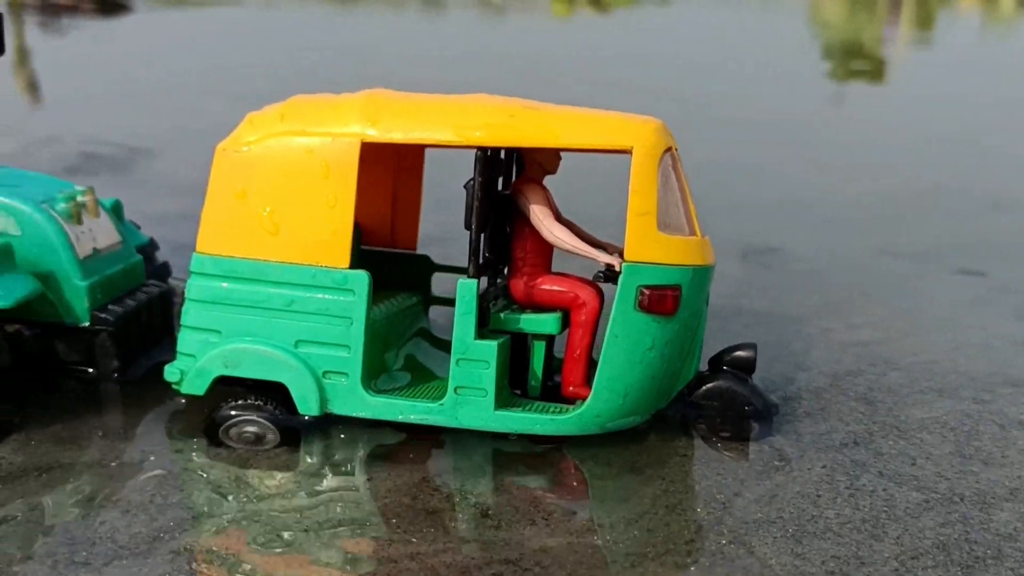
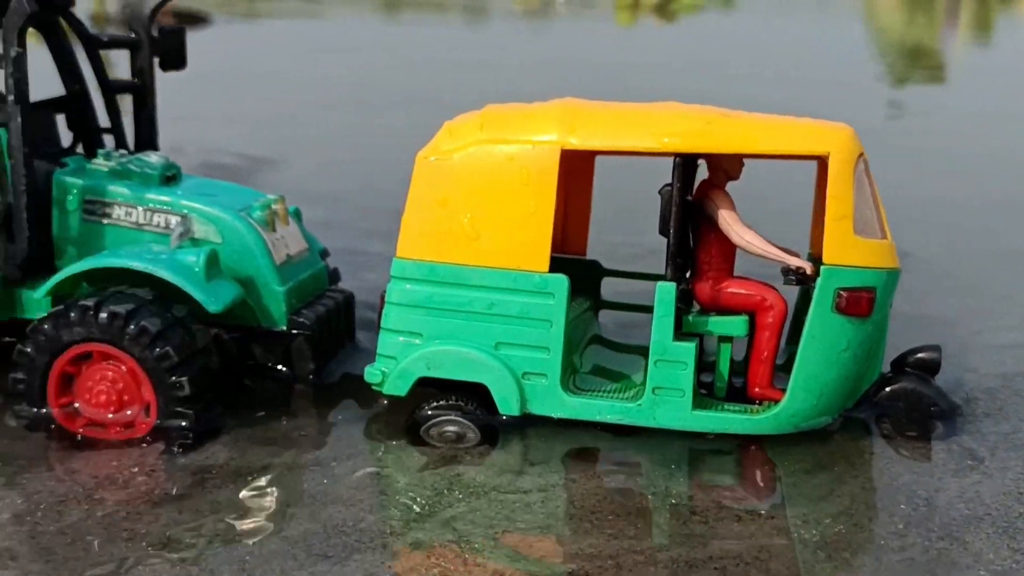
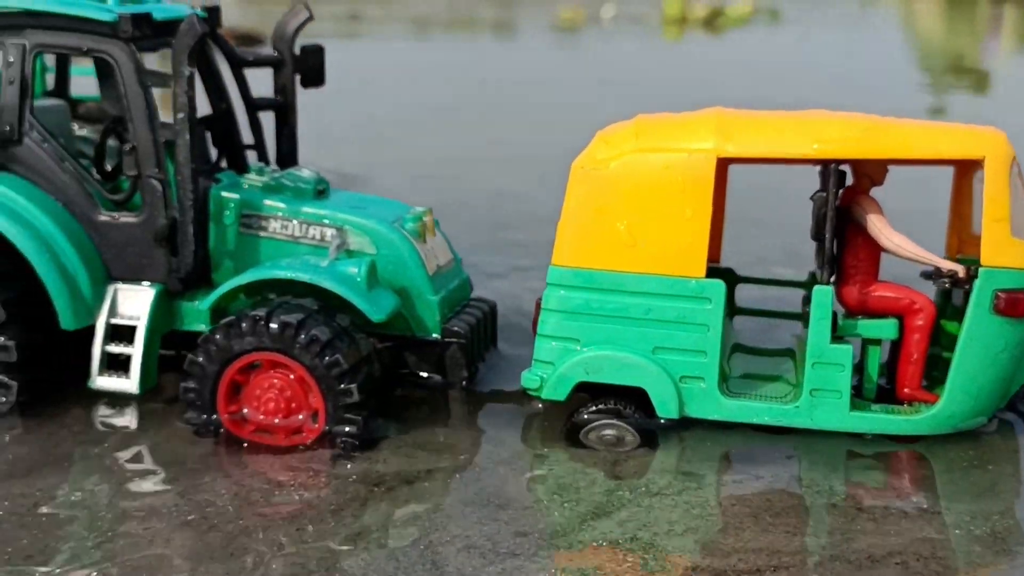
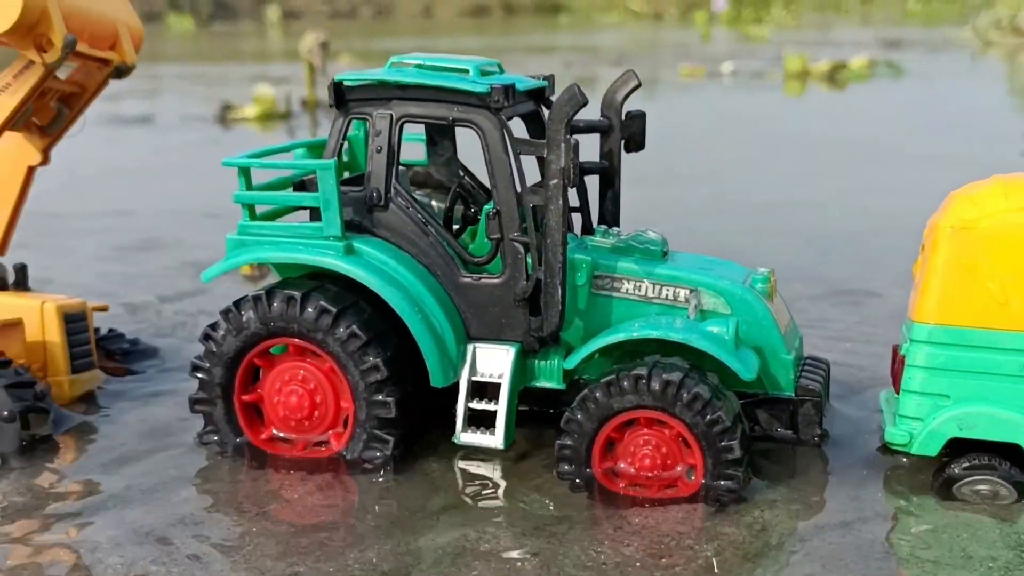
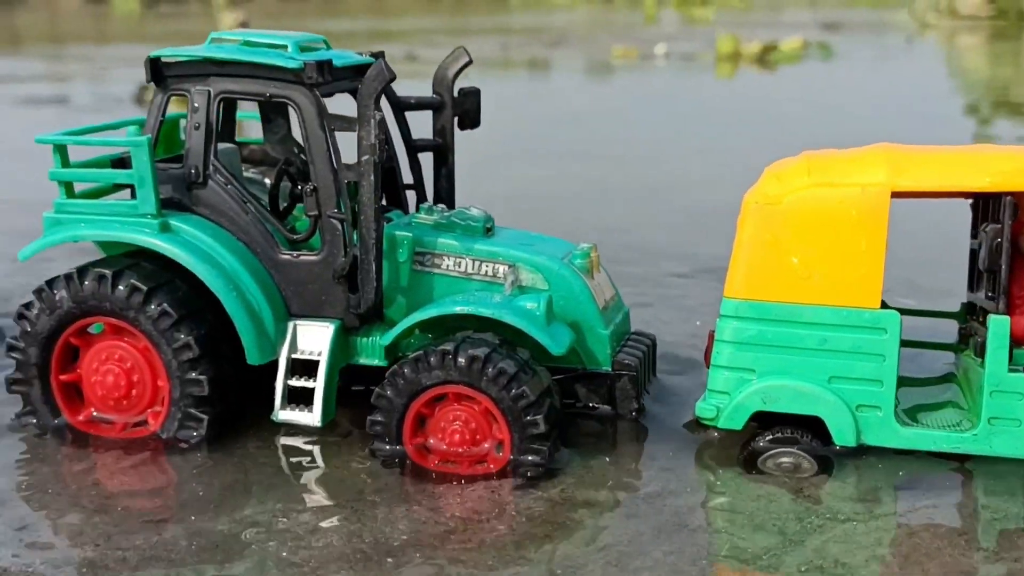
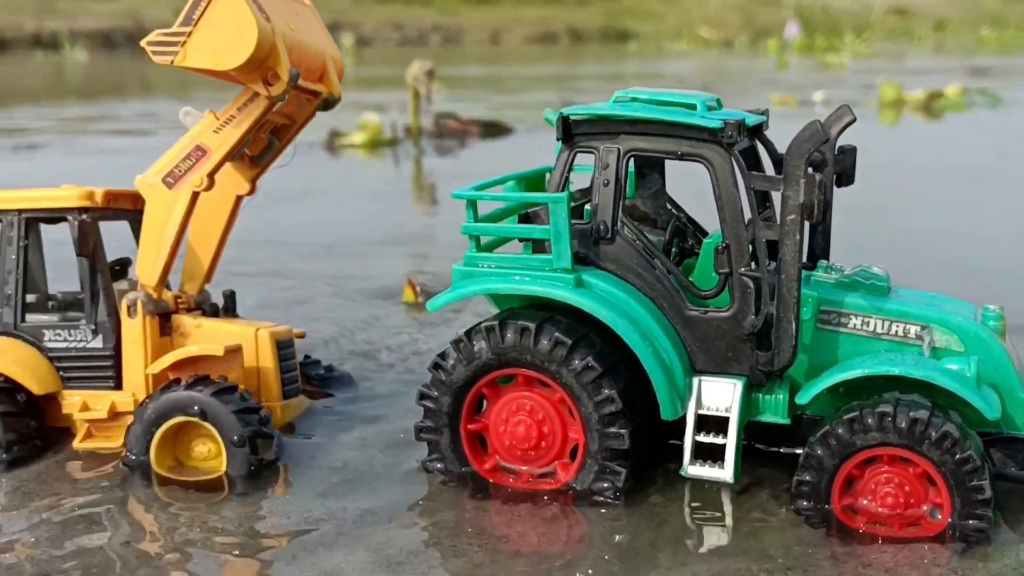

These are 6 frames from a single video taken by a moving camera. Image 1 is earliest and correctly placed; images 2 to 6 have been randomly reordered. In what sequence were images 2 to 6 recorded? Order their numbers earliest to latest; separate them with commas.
2, 3, 5, 4, 6
